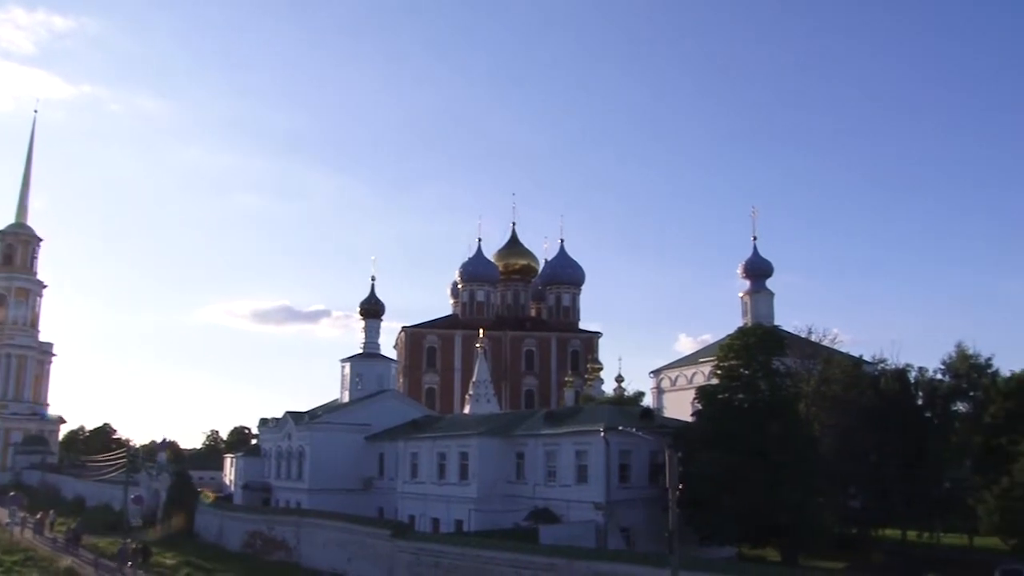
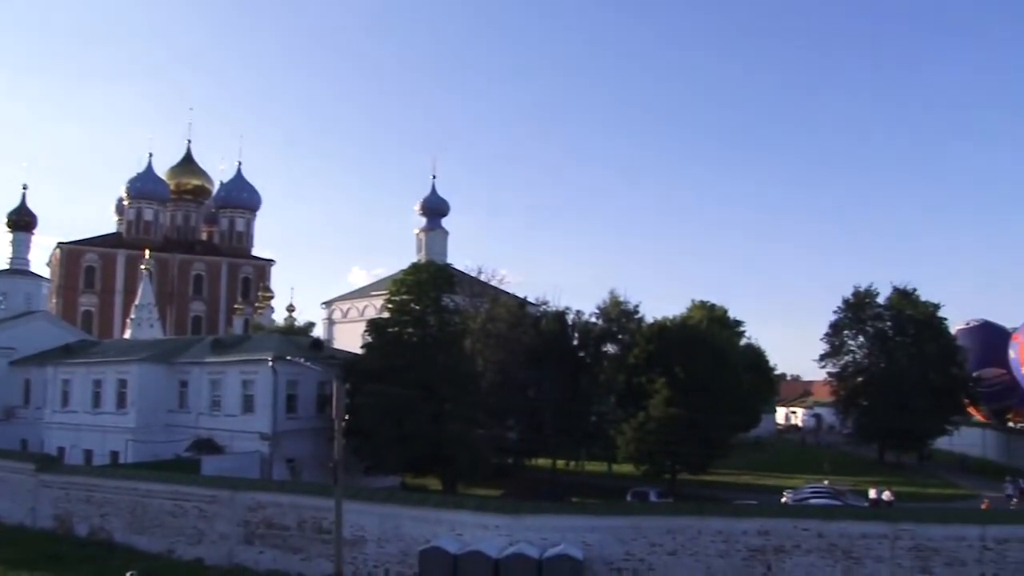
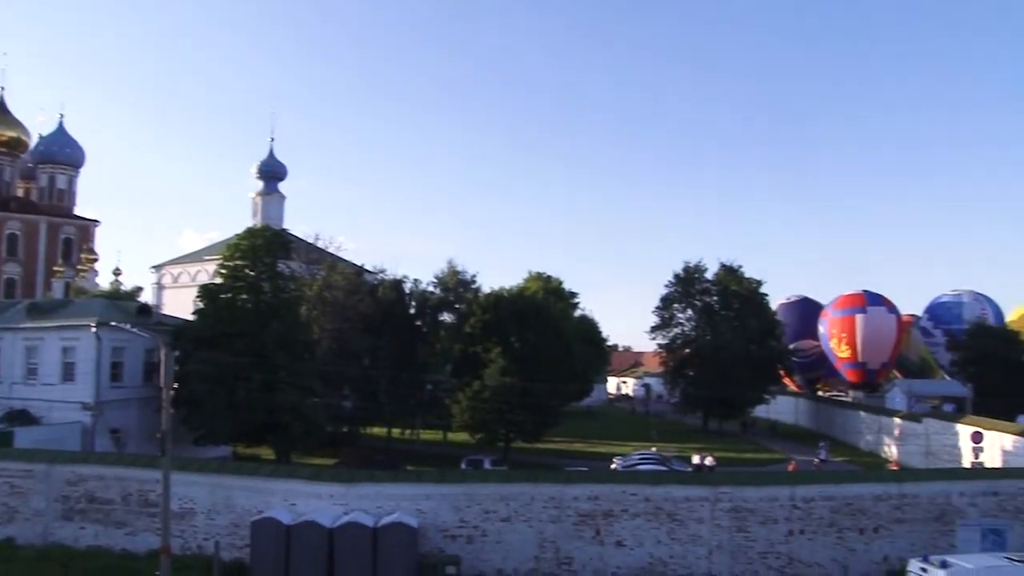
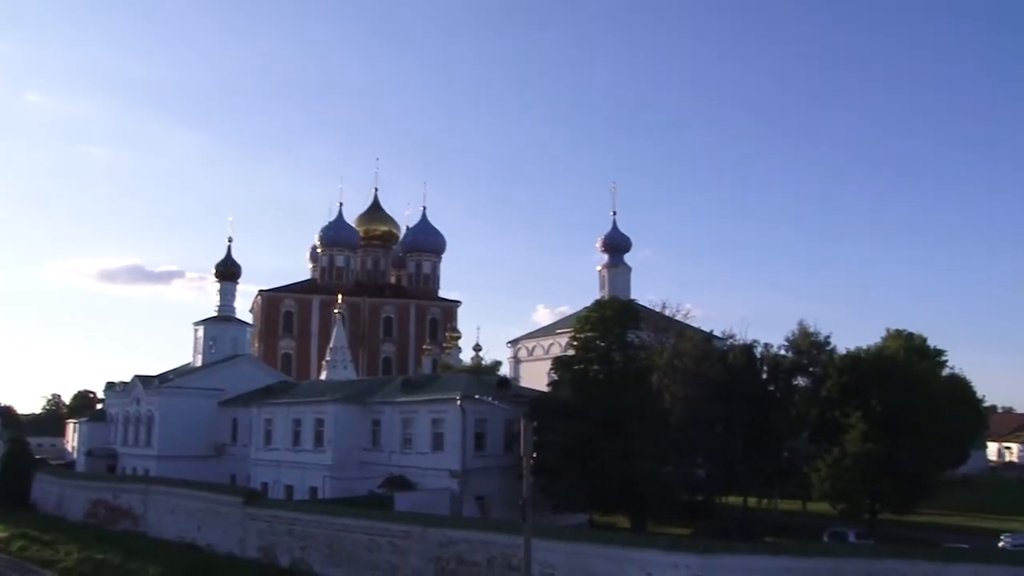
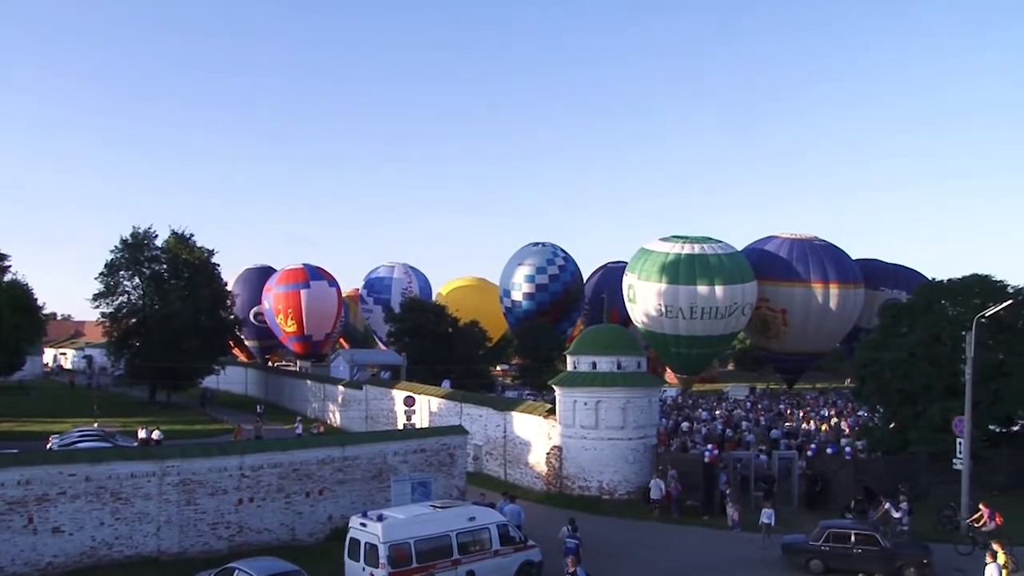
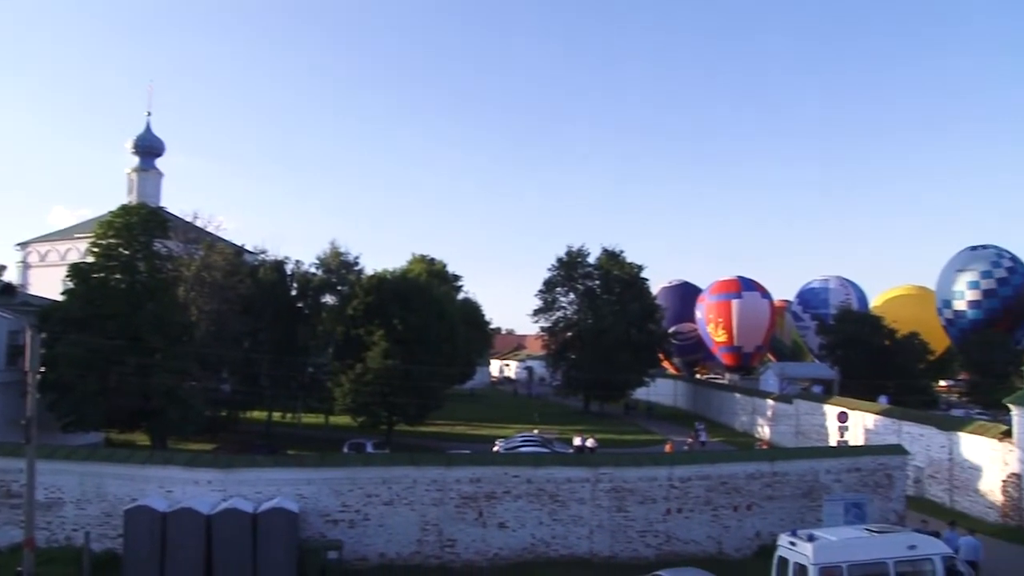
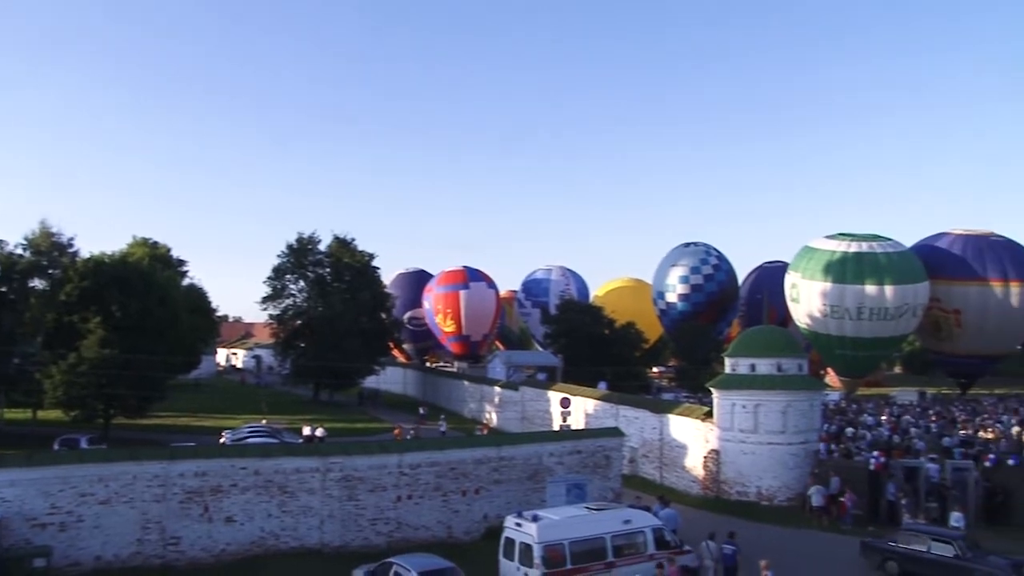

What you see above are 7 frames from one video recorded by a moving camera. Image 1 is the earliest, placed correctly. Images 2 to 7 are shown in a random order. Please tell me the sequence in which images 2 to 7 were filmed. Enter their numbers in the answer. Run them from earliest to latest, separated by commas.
4, 2, 3, 6, 7, 5
